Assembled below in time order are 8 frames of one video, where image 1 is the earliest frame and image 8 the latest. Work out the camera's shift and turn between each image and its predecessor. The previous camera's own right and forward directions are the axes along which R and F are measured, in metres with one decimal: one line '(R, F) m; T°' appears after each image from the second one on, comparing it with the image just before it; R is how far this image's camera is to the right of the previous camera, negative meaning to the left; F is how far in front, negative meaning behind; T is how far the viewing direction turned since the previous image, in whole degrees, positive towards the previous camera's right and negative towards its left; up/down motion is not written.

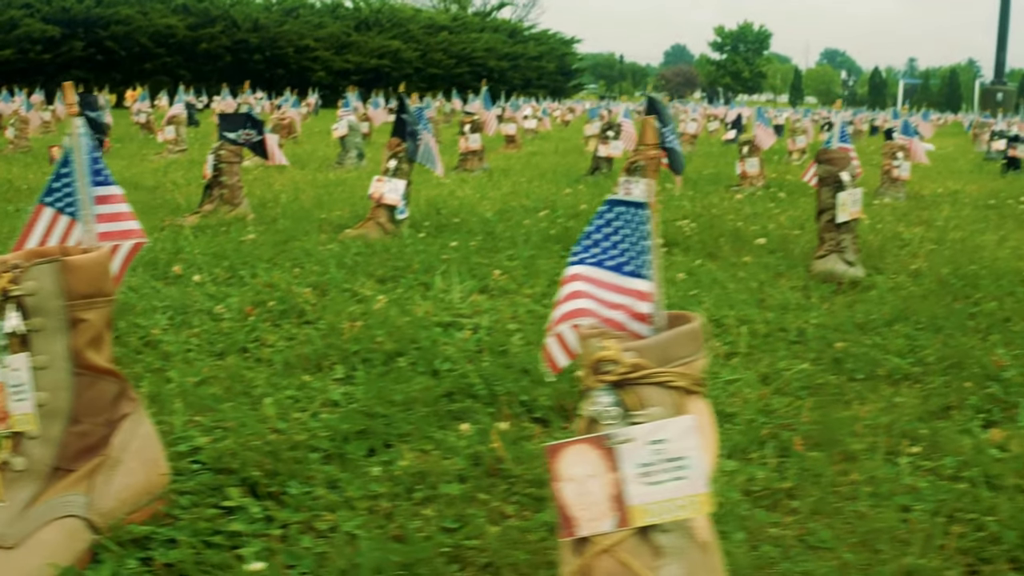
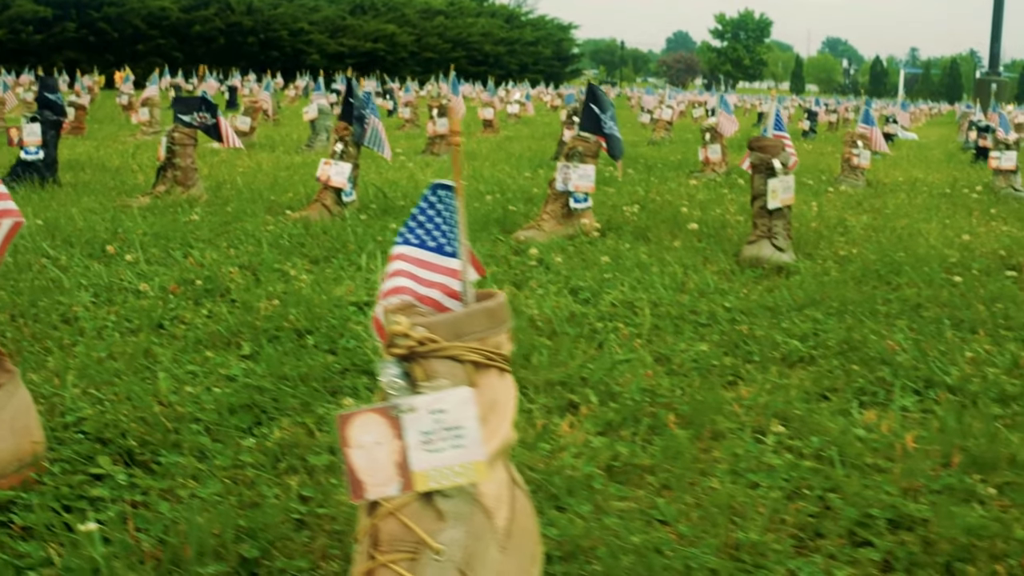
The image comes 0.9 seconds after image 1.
(+0.4, -0.1) m; -1°
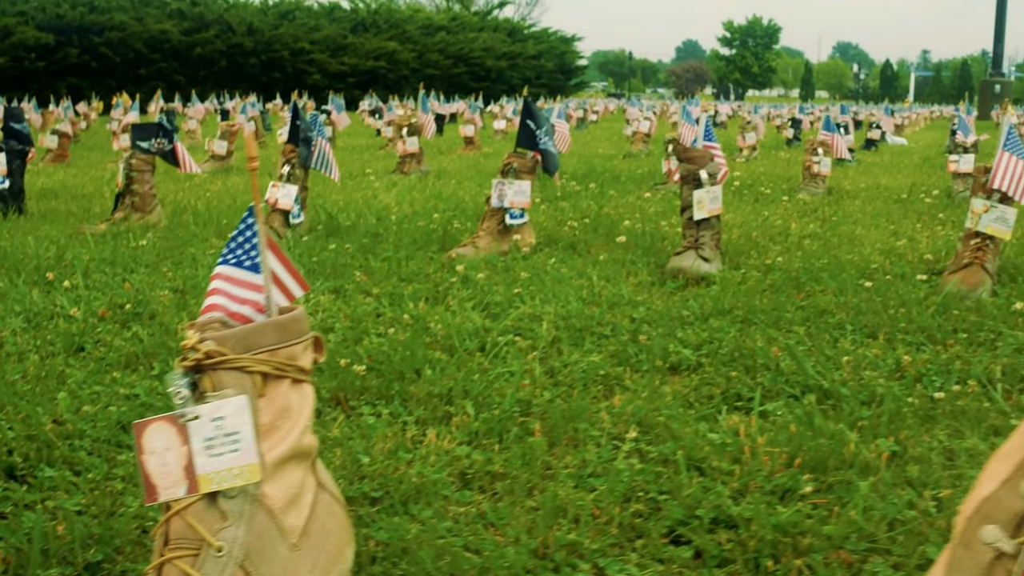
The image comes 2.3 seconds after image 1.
(+0.5, -0.2) m; -1°
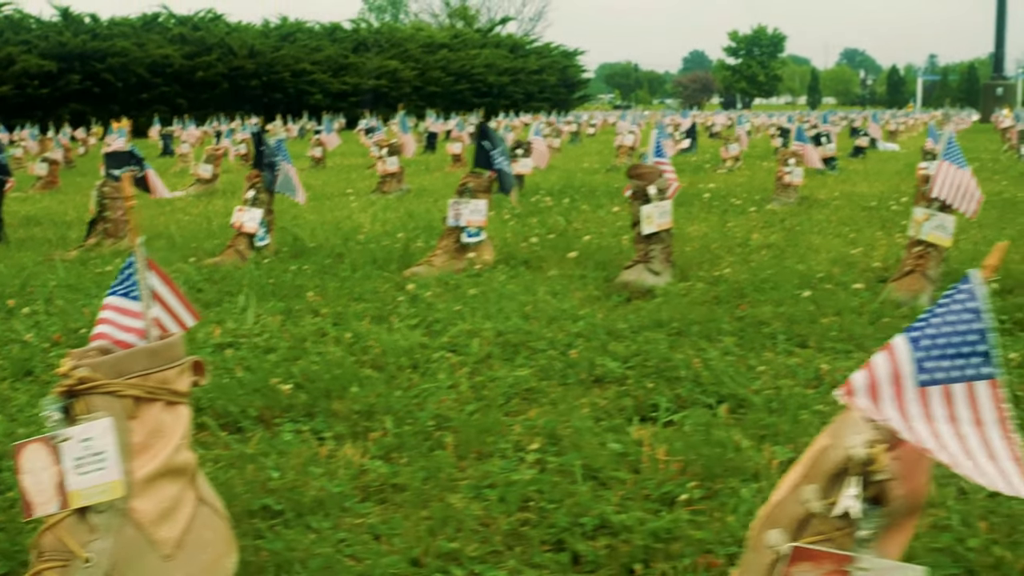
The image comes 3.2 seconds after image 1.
(+0.4, -0.1) m; -1°
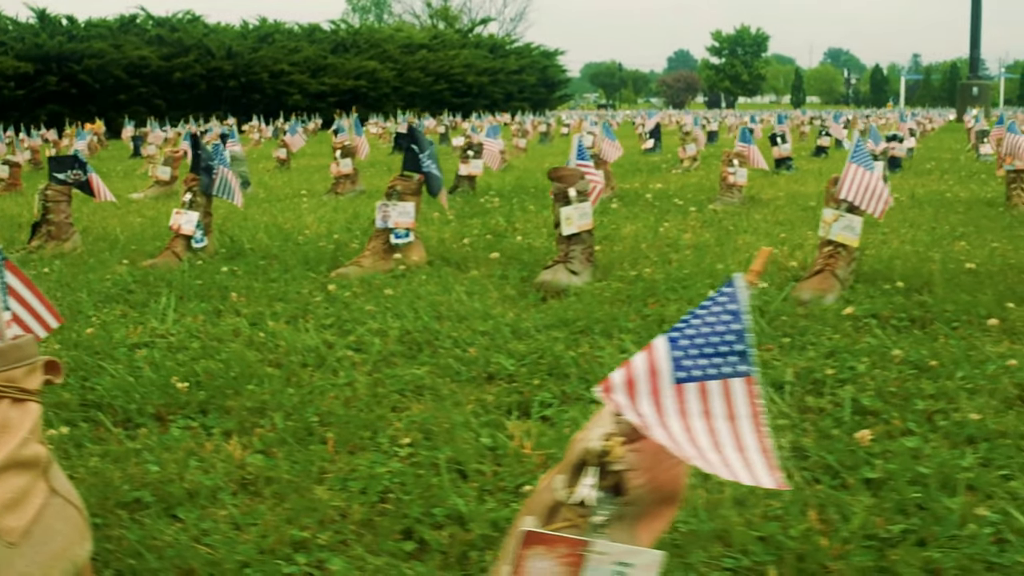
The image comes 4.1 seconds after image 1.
(+0.4, -0.2) m; 0°
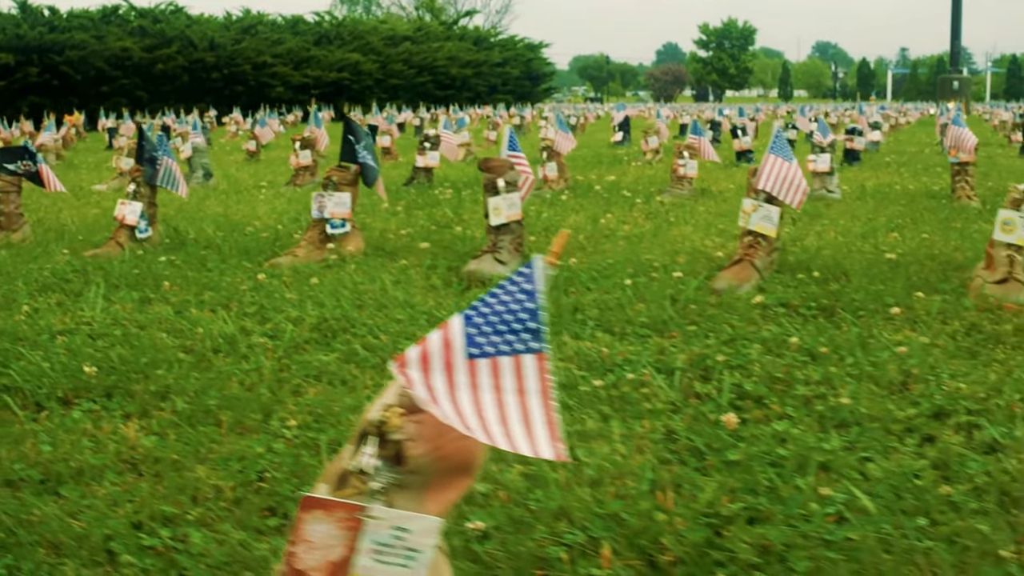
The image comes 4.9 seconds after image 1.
(+0.4, -0.1) m; 0°
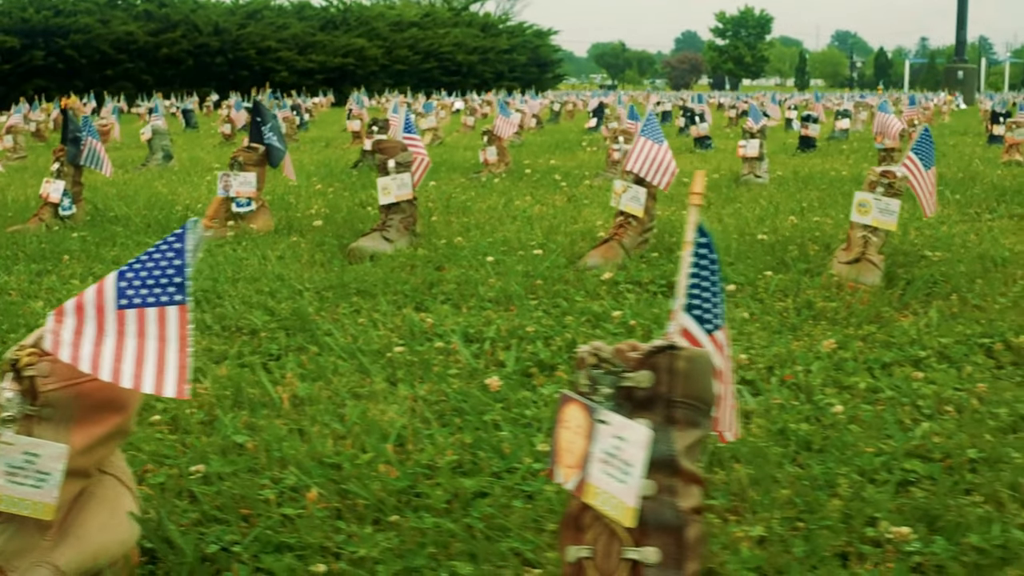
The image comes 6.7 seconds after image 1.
(+0.9, -0.3) m; -2°
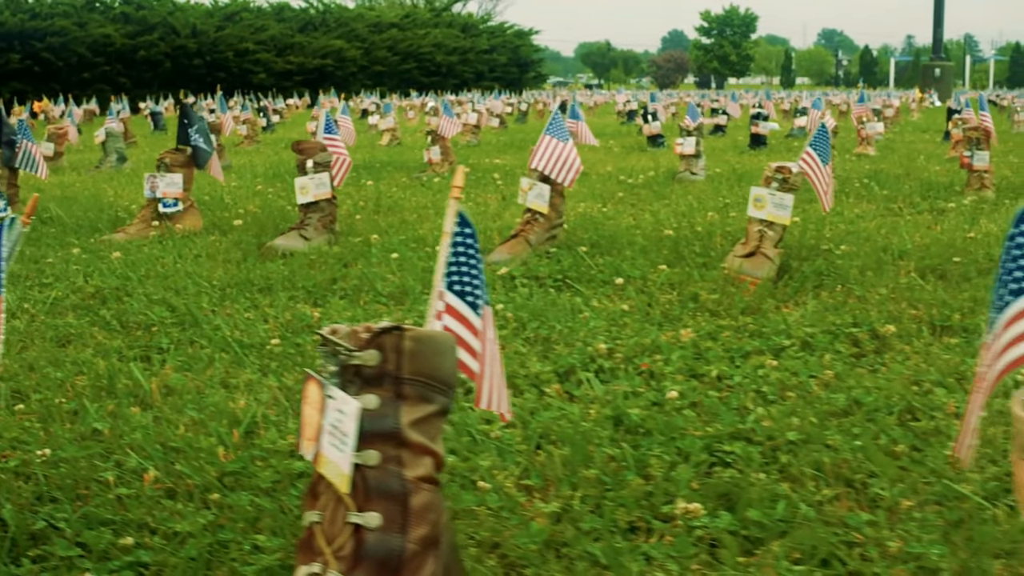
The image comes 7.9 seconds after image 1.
(+0.5, -0.2) m; 0°
